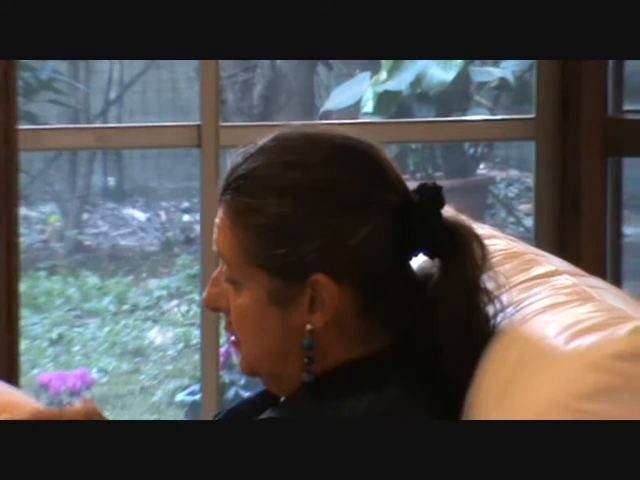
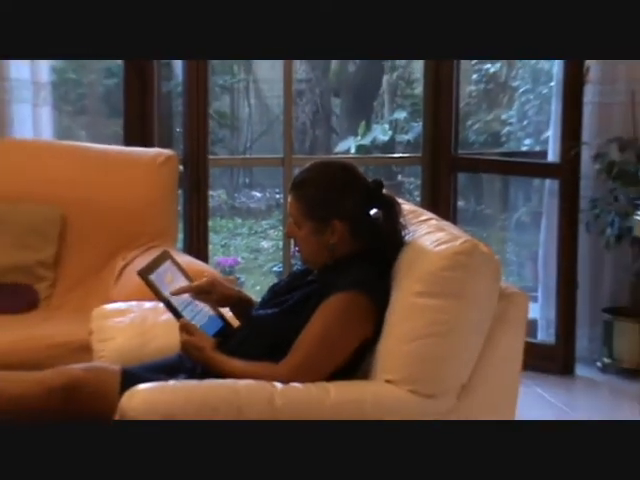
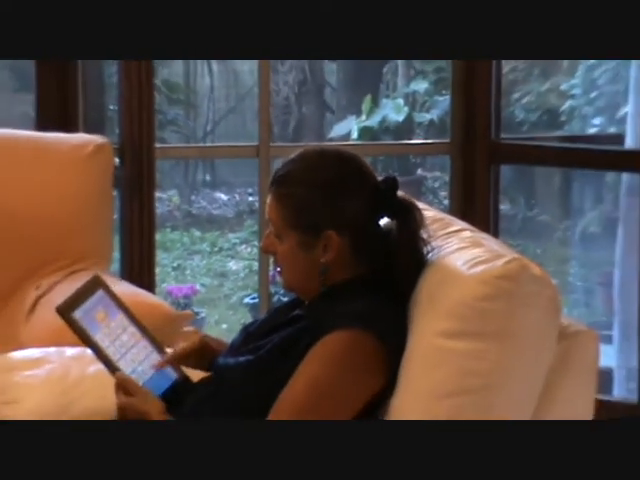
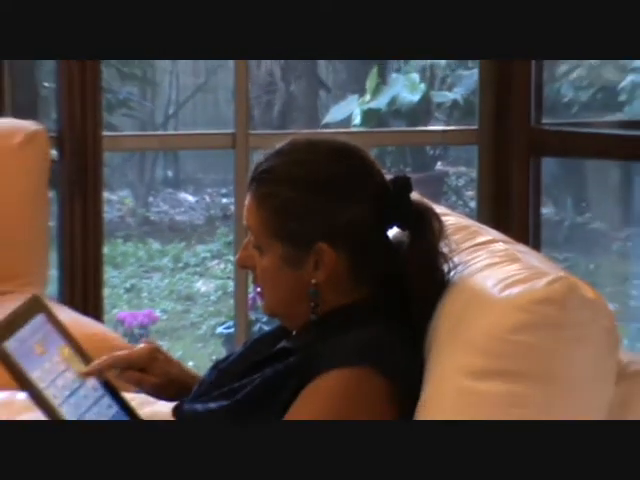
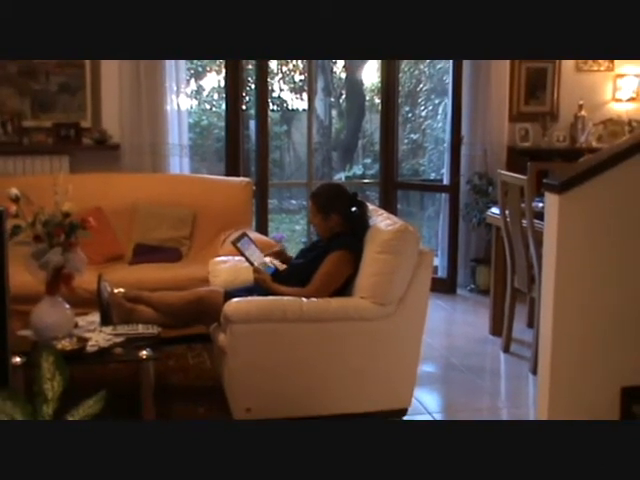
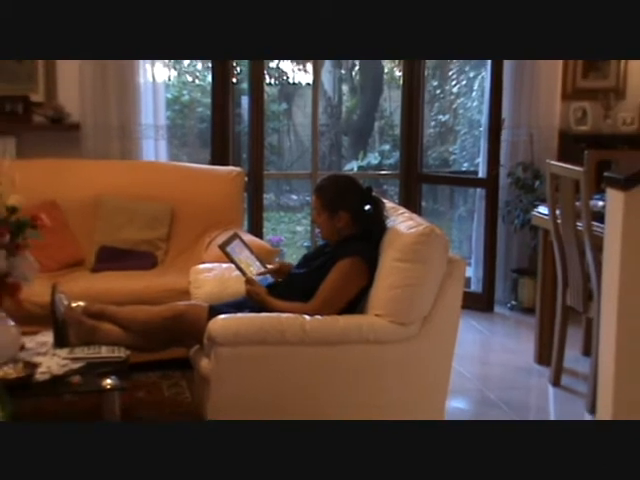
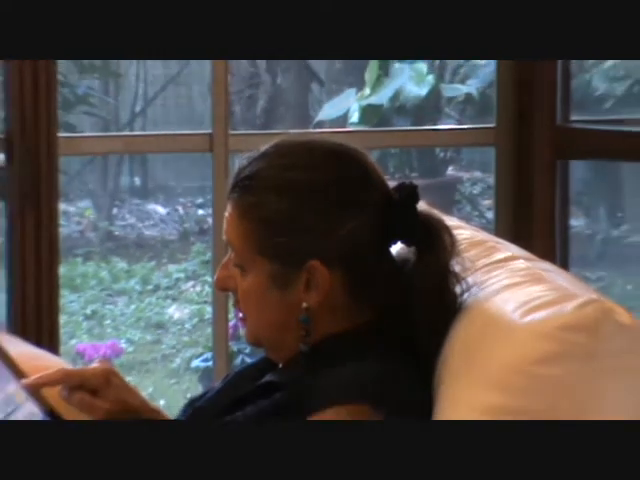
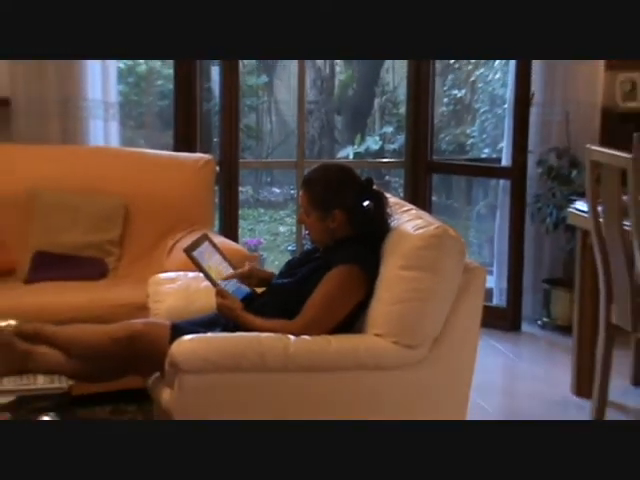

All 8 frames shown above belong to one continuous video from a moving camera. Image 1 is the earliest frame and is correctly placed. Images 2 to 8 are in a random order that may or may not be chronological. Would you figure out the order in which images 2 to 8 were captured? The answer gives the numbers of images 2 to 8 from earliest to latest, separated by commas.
7, 4, 3, 2, 8, 6, 5
